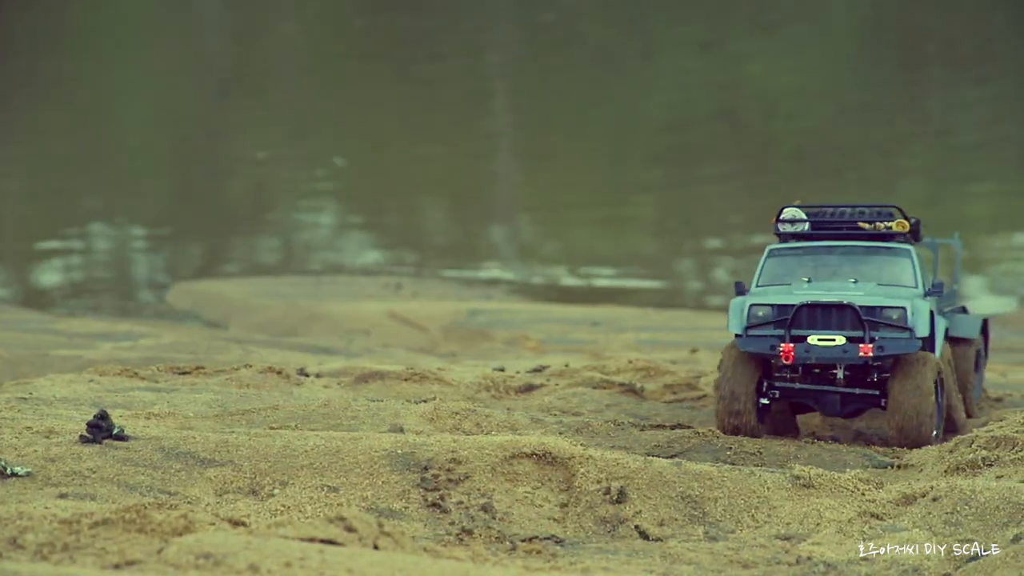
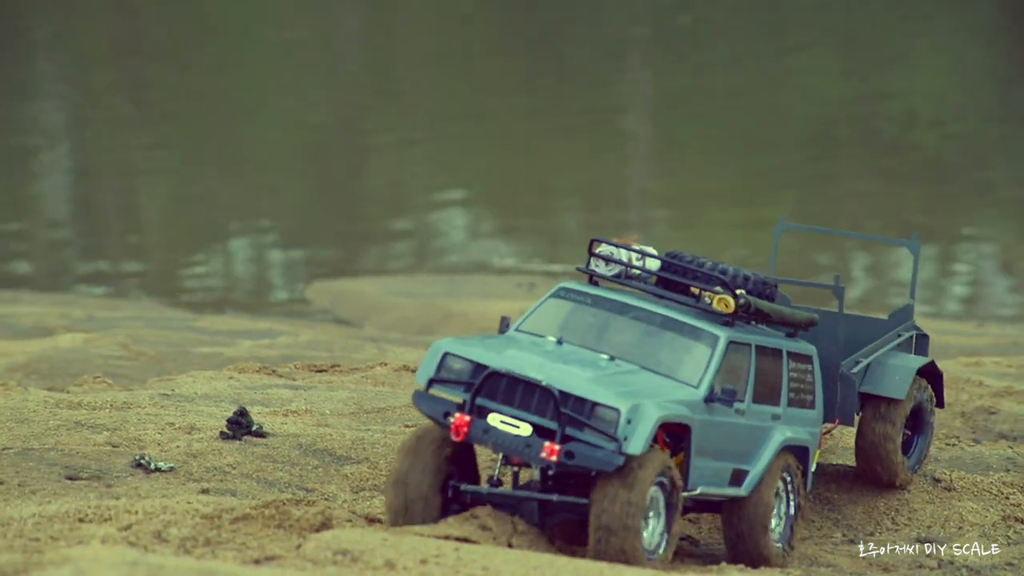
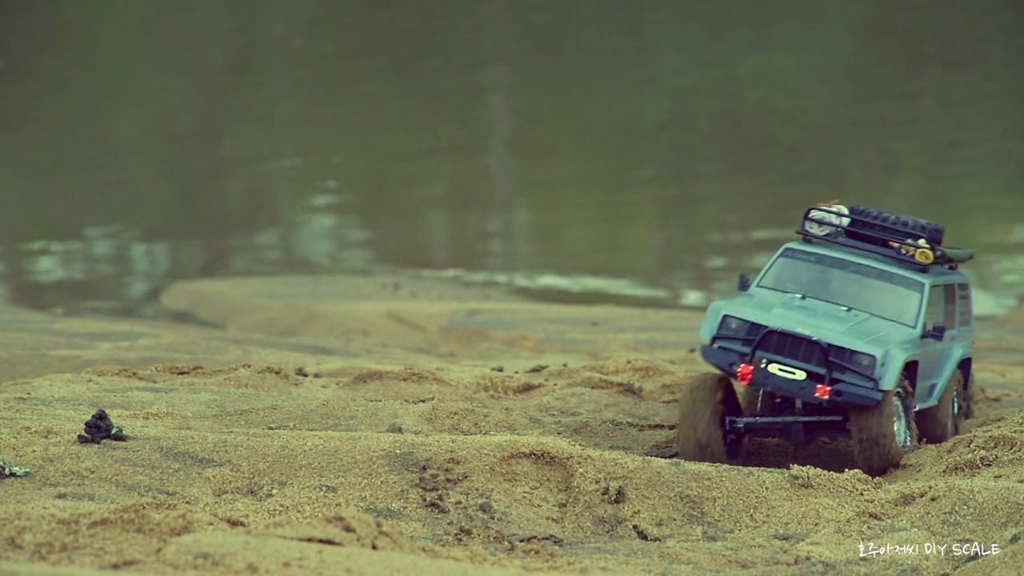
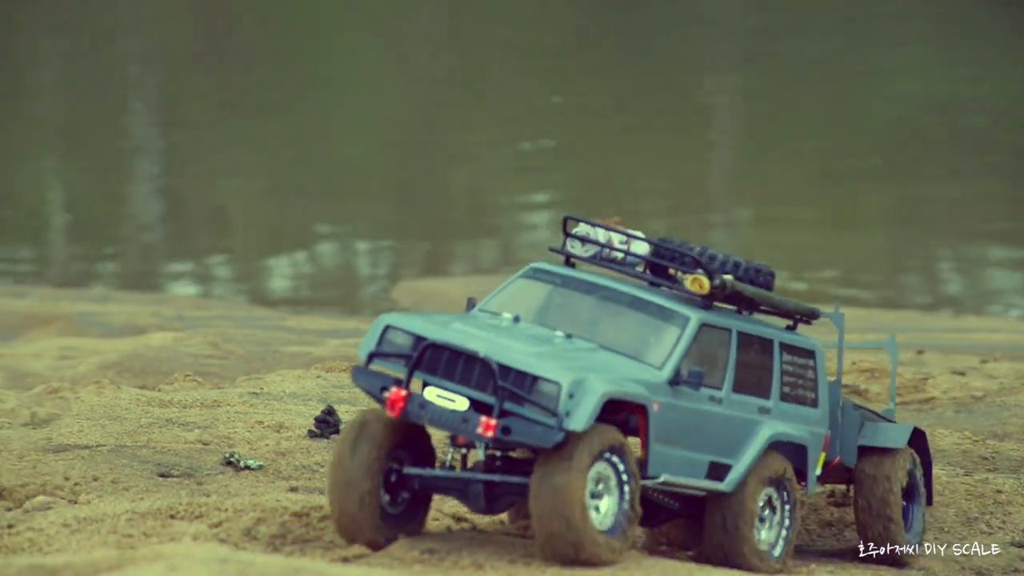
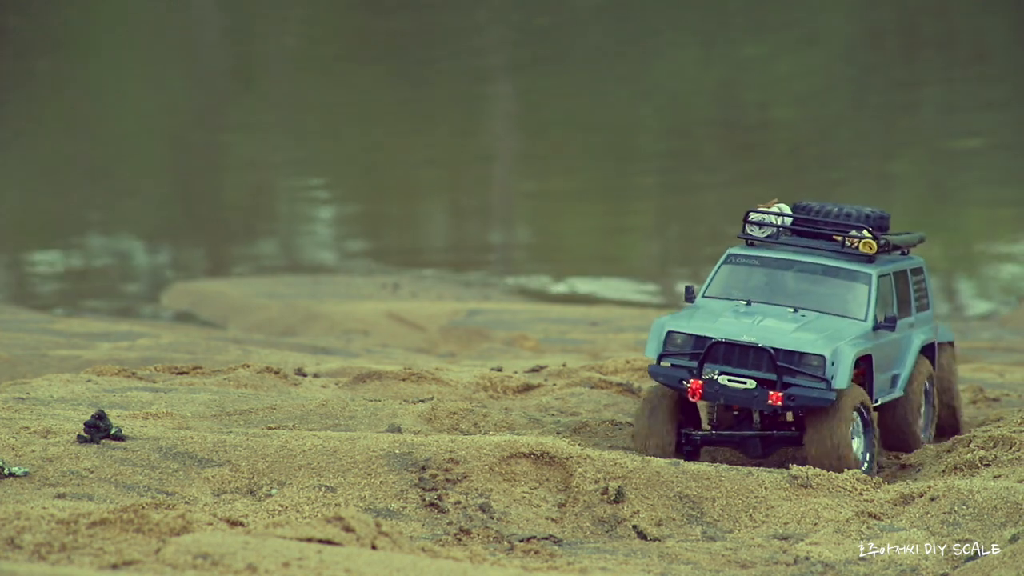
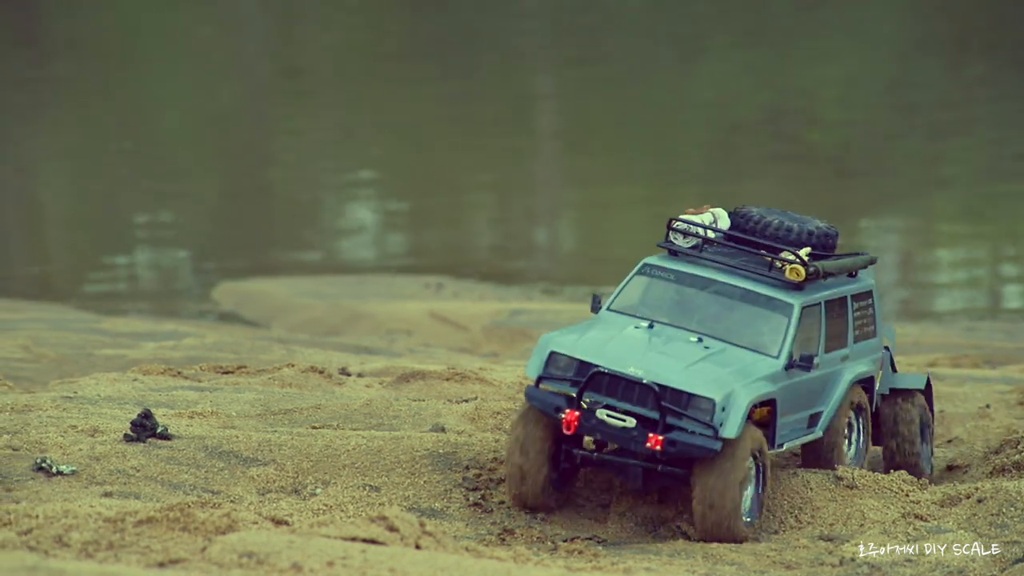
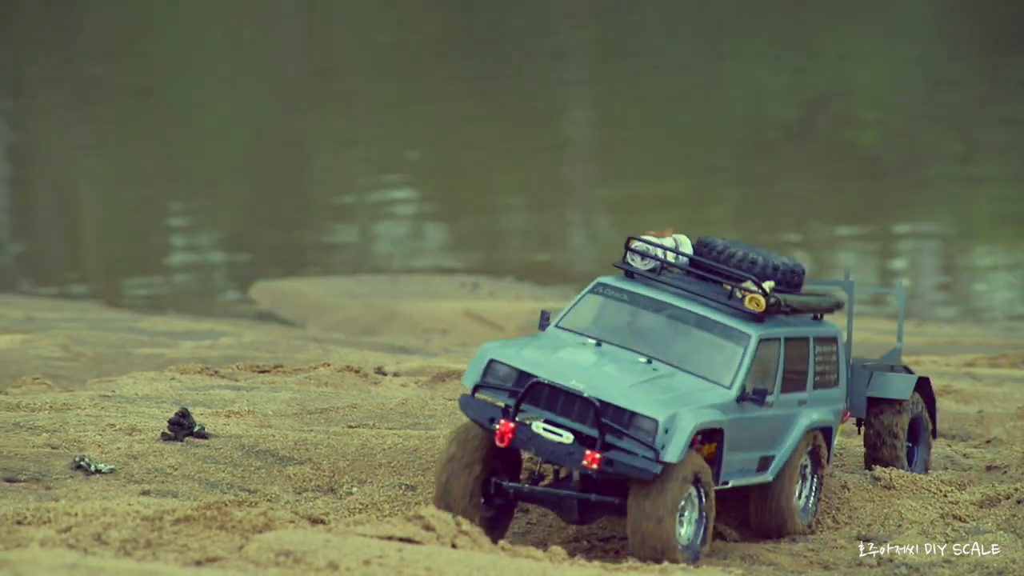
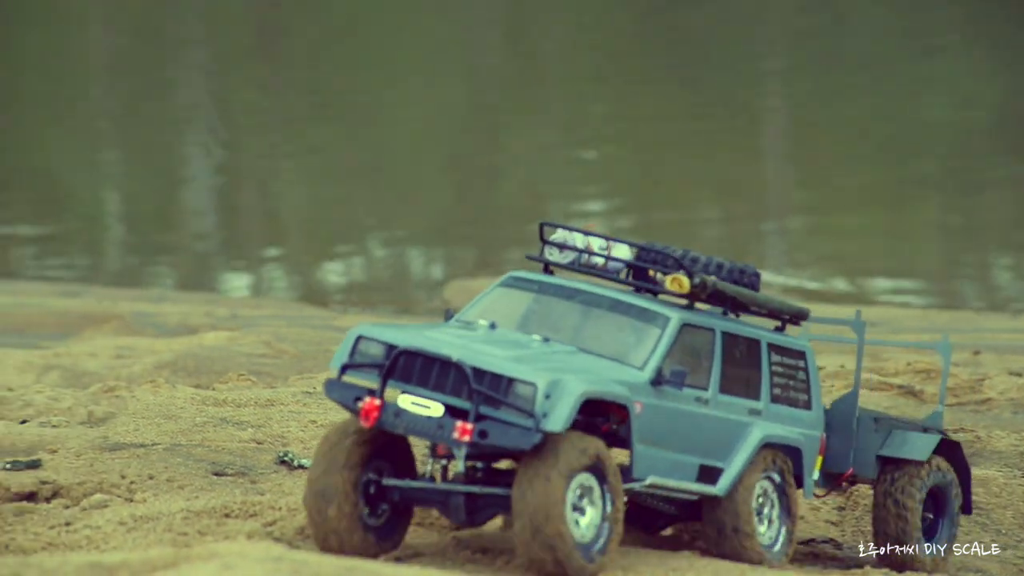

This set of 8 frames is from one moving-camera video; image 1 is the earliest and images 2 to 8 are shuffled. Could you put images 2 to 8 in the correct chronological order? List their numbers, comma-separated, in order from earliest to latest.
3, 5, 6, 7, 2, 4, 8
